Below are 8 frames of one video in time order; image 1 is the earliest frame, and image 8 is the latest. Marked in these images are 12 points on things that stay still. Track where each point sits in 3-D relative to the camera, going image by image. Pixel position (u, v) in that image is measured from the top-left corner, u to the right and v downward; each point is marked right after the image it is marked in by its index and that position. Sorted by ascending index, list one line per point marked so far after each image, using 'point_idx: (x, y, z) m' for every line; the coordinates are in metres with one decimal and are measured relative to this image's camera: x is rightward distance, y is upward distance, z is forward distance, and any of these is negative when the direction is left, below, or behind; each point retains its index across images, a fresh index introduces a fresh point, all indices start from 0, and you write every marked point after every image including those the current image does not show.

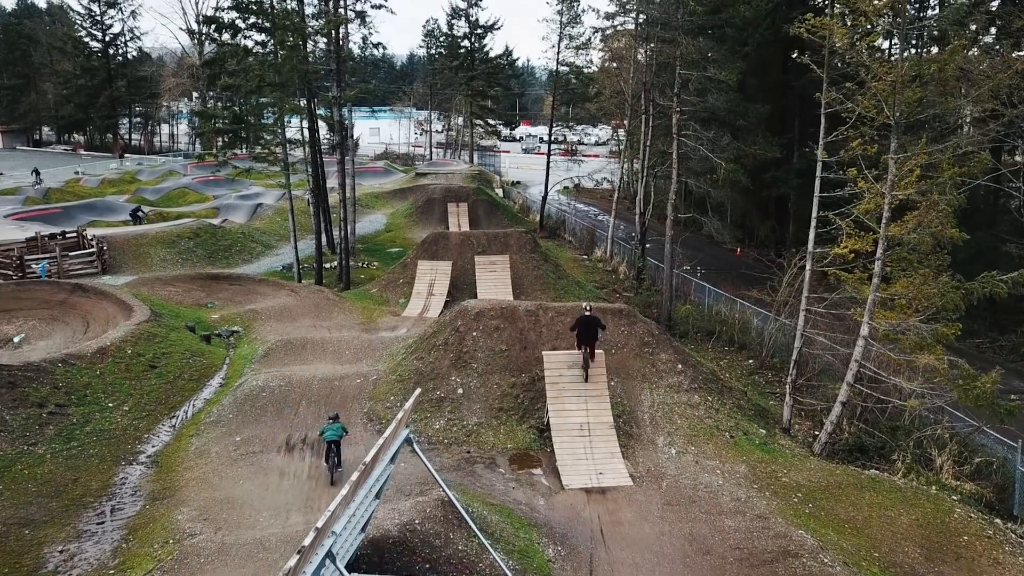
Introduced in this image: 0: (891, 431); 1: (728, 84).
0: (+6.4, -2.4, +13.0) m
1: (+5.4, +5.1, +19.0) m
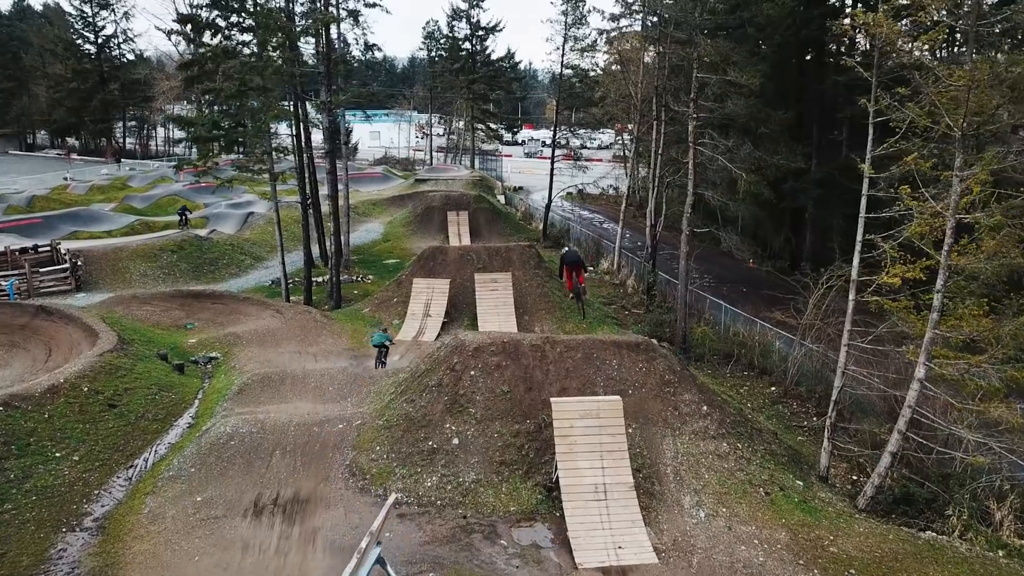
0: (+6.5, -2.9, +11.5) m
1: (+5.4, +4.6, +17.5) m
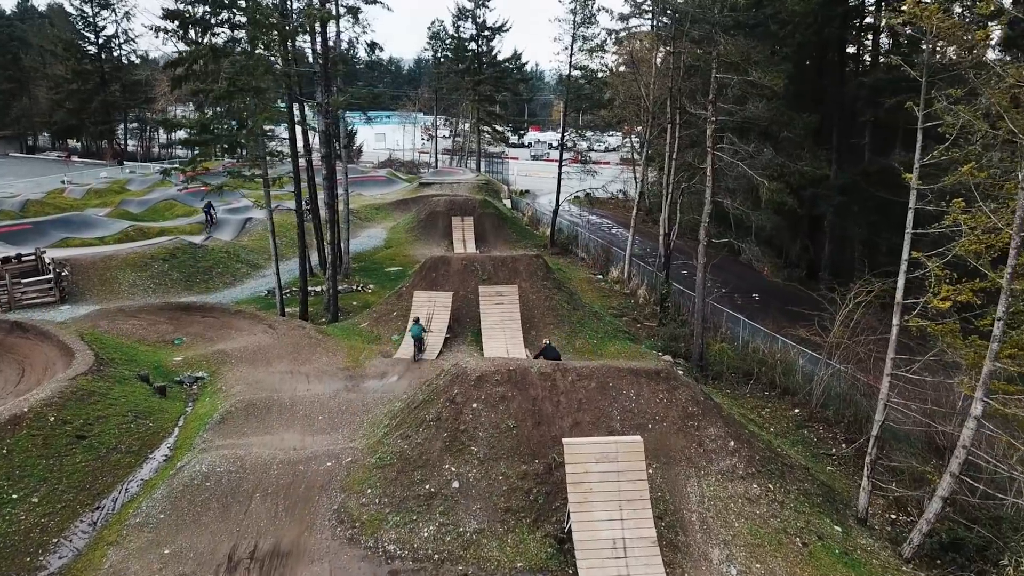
0: (+6.6, -3.2, +10.4) m
1: (+5.6, +4.3, +16.4) m
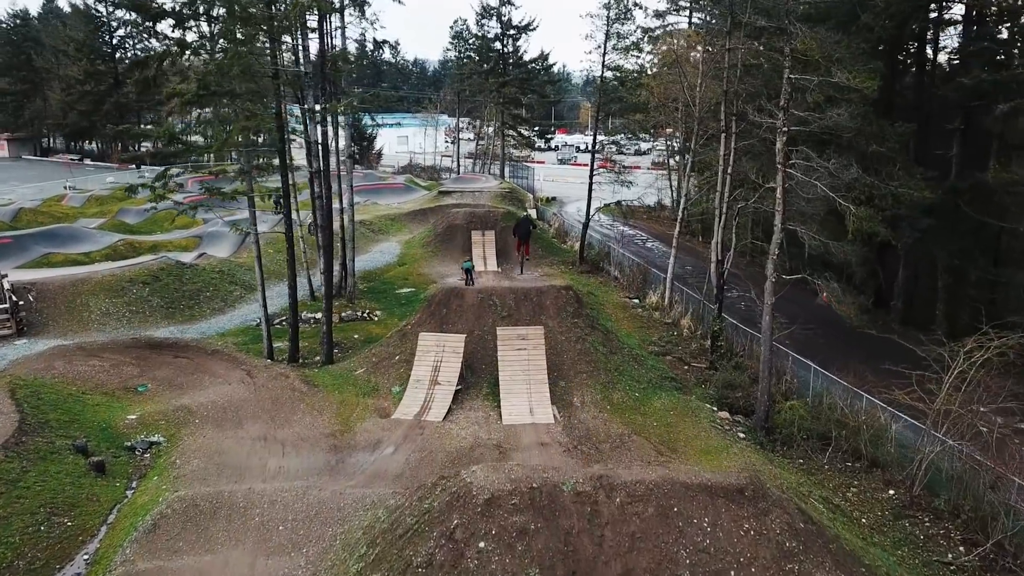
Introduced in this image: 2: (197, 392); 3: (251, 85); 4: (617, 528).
0: (+6.8, -4.0, +7.3) m
1: (+6.0, +3.4, +13.3) m
2: (-5.8, -1.9, +14.1) m
3: (-5.2, +4.2, +15.5) m
4: (+1.0, -2.2, +7.1) m
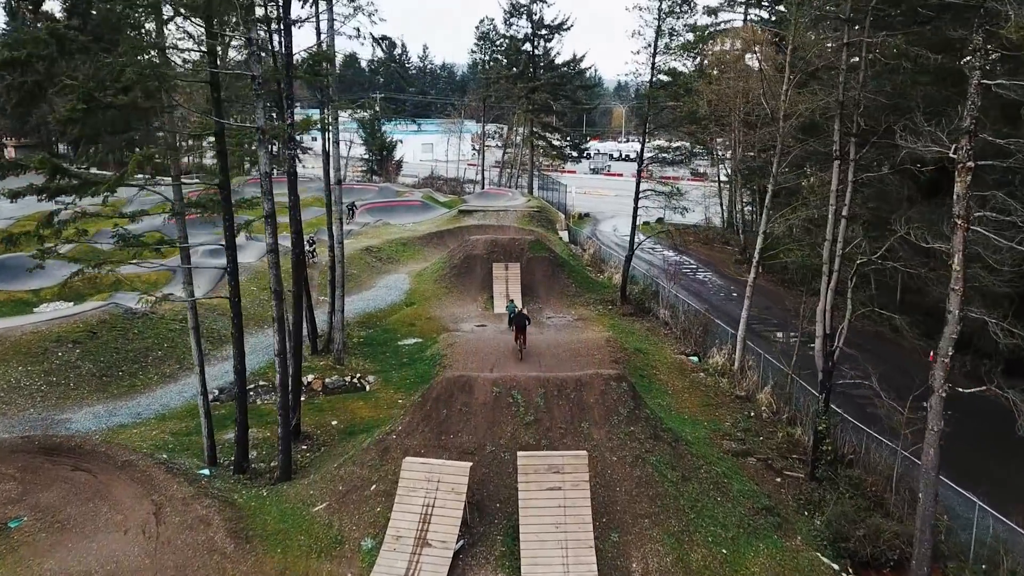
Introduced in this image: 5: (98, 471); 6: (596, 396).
0: (+6.8, -5.4, +2.4) m
1: (+6.4, +2.0, +8.5) m
2: (-5.4, -3.2, +9.6) m
3: (-4.8, +2.9, +11.1) m
4: (+1.0, -3.5, +2.4) m
5: (-6.2, -2.7, +11.5) m
6: (+1.3, -1.6, +11.4) m
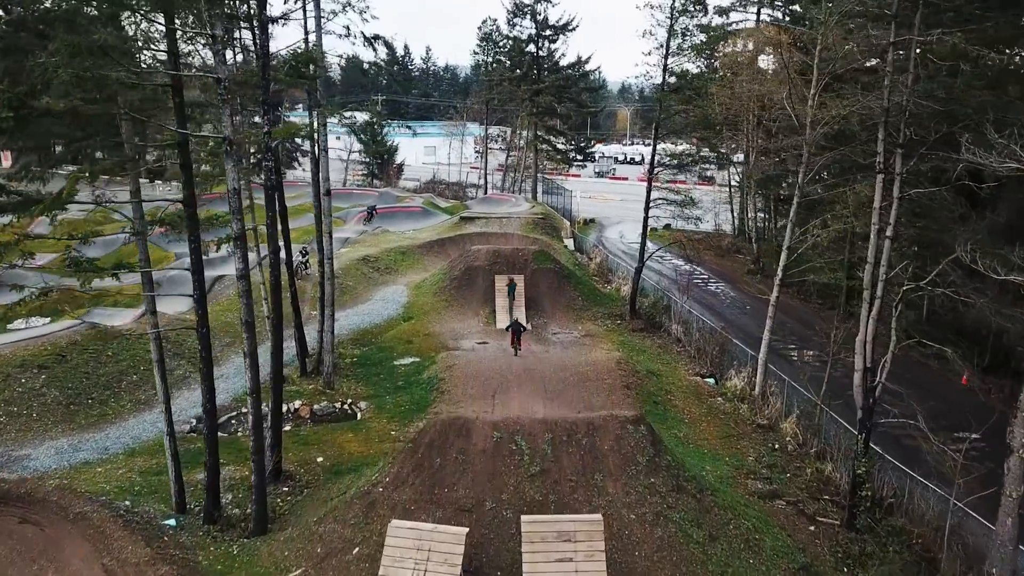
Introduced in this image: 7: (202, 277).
0: (+6.8, -5.8, +1.0) m
1: (+6.4, +1.6, +7.2) m
2: (-5.4, -3.6, +8.3) m
3: (-4.7, +2.5, +9.8) m
4: (+1.0, -3.8, +1.1) m
5: (-6.2, -3.1, +10.2) m
6: (+1.3, -2.0, +10.1) m
7: (-4.2, +0.2, +10.9) m
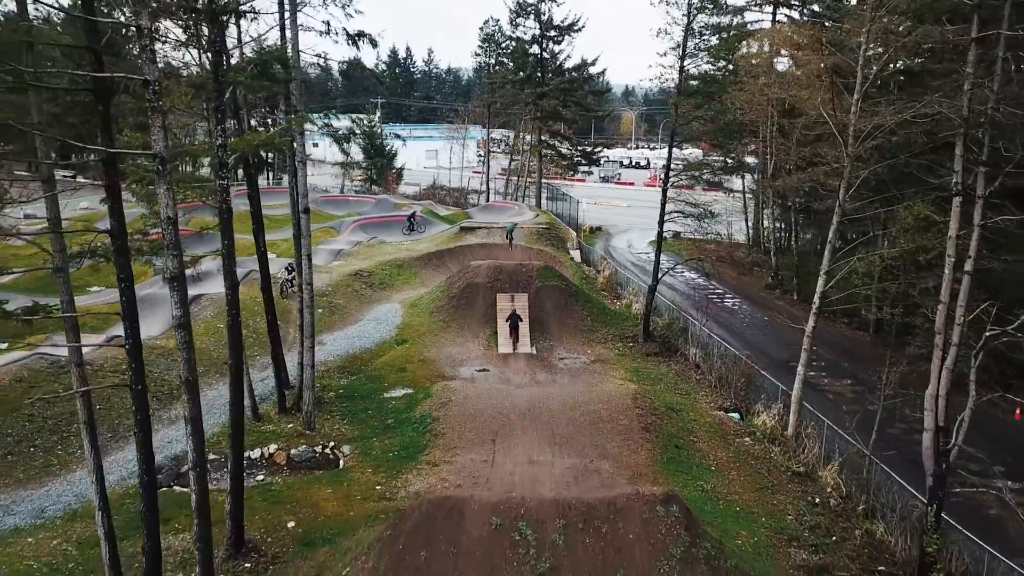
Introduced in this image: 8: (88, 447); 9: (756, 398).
0: (+6.8, -6.3, -0.9) m
1: (+6.5, +1.1, +5.3) m
2: (-5.4, -4.1, +6.5) m
3: (-4.7, +1.9, +8.0) m
4: (+1.0, -4.3, -0.8) m
5: (-6.1, -3.6, +8.3) m
6: (+1.3, -2.5, +8.2) m
7: (-4.2, -0.4, +9.1) m
8: (-5.2, -1.9, +9.8) m
9: (+5.4, -2.4, +17.0) m
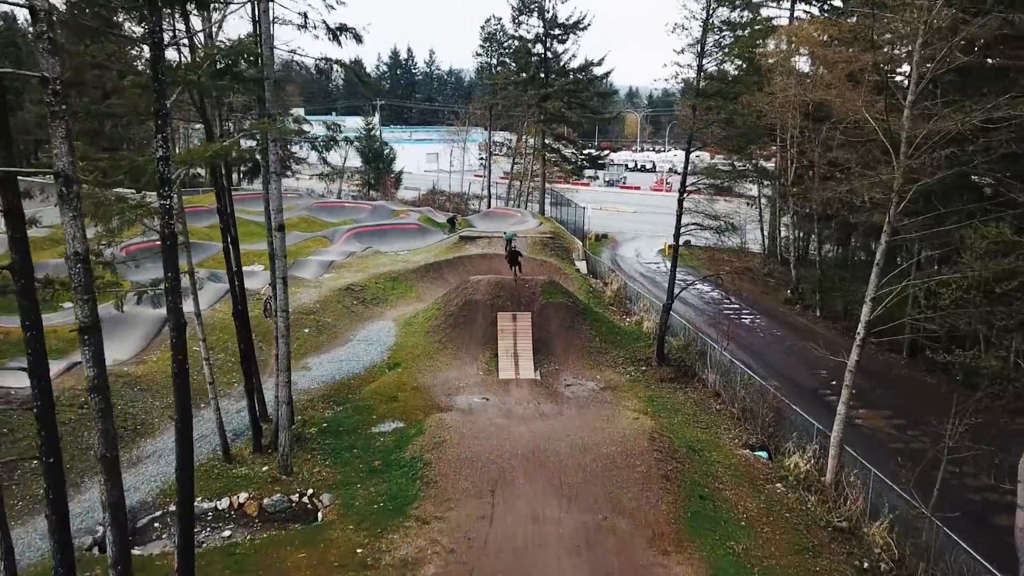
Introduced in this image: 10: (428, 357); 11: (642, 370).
0: (+6.8, -6.7, -2.7) m
1: (+6.5, +0.6, +3.5) m
2: (-5.4, -4.5, +4.8) m
3: (-4.7, +1.5, +6.3) m
4: (+1.0, -4.8, -2.5) m
5: (-6.1, -4.1, +6.6) m
6: (+1.3, -3.0, +6.5) m
7: (-4.2, -0.8, +7.4) m
8: (-5.2, -2.3, +8.1) m
9: (+5.5, -2.9, +15.3) m
10: (-2.1, -1.8, +19.9) m
11: (+3.4, -2.1, +19.9) m
